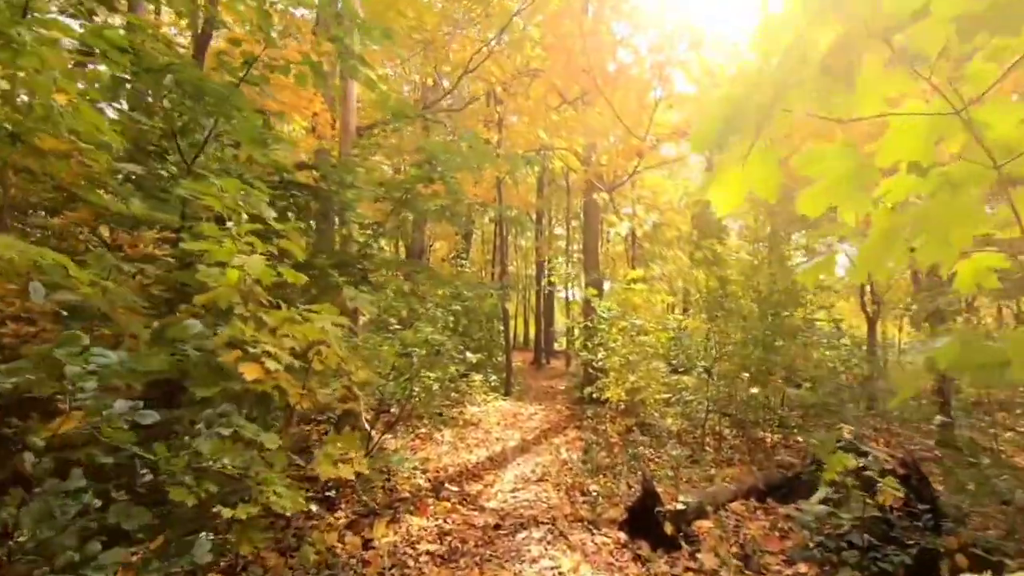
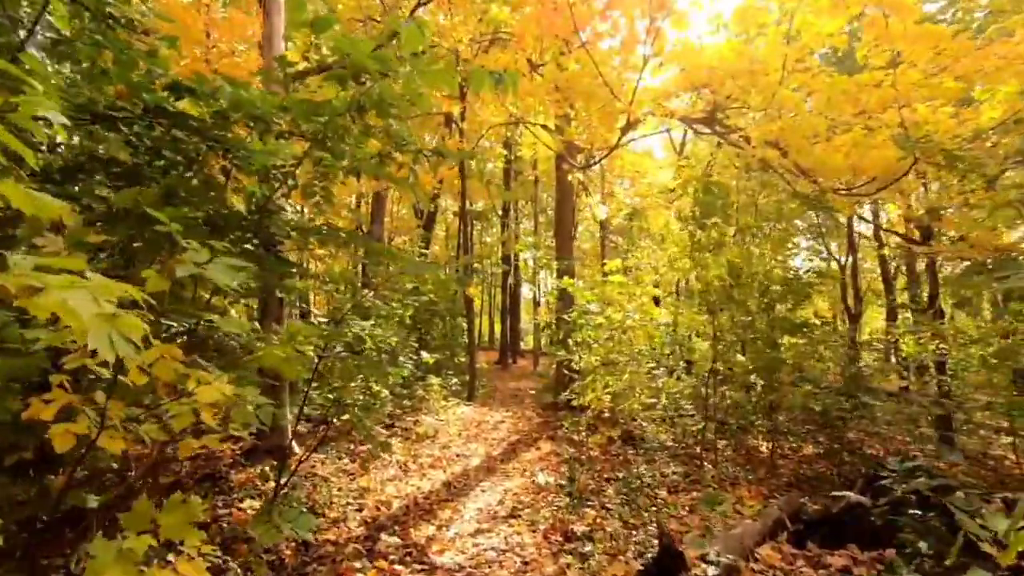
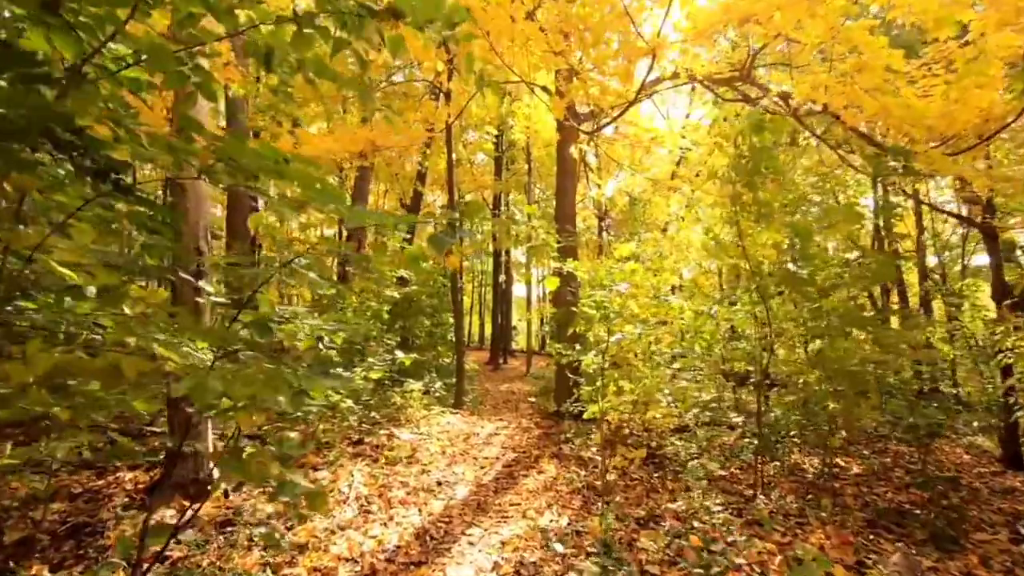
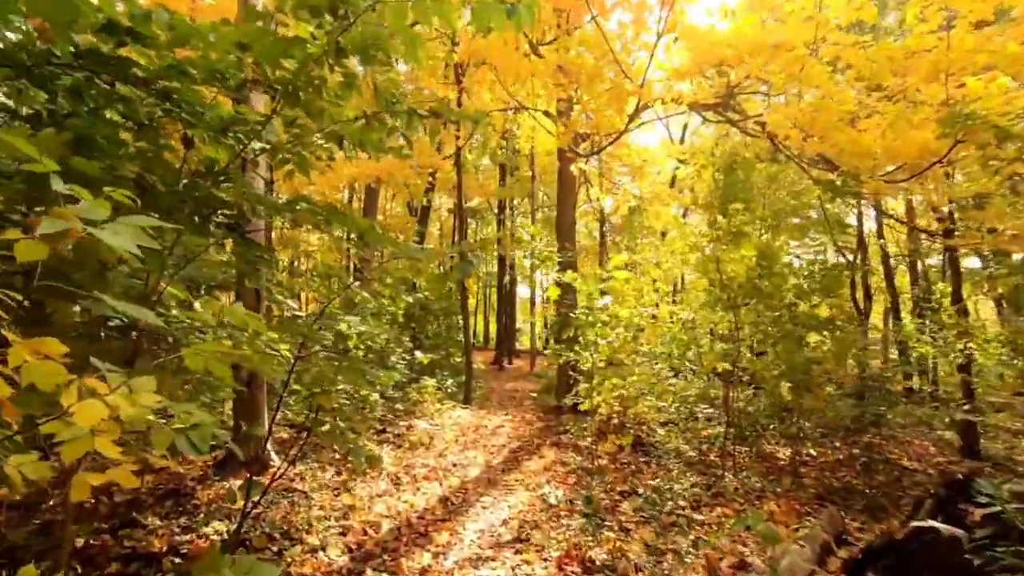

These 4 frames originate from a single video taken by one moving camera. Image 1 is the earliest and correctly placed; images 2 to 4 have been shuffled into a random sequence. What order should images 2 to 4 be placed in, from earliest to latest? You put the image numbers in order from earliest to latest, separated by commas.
2, 4, 3
